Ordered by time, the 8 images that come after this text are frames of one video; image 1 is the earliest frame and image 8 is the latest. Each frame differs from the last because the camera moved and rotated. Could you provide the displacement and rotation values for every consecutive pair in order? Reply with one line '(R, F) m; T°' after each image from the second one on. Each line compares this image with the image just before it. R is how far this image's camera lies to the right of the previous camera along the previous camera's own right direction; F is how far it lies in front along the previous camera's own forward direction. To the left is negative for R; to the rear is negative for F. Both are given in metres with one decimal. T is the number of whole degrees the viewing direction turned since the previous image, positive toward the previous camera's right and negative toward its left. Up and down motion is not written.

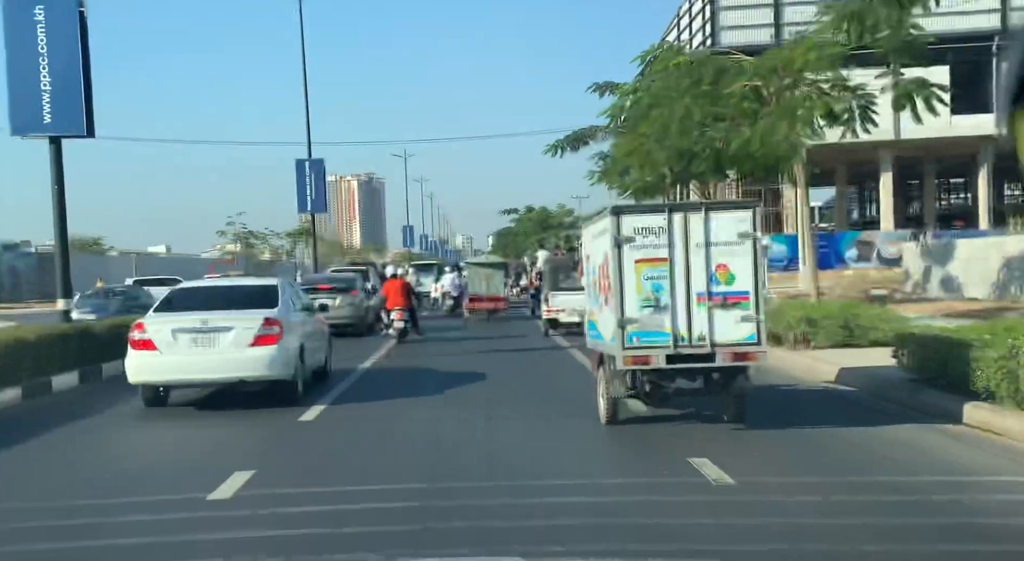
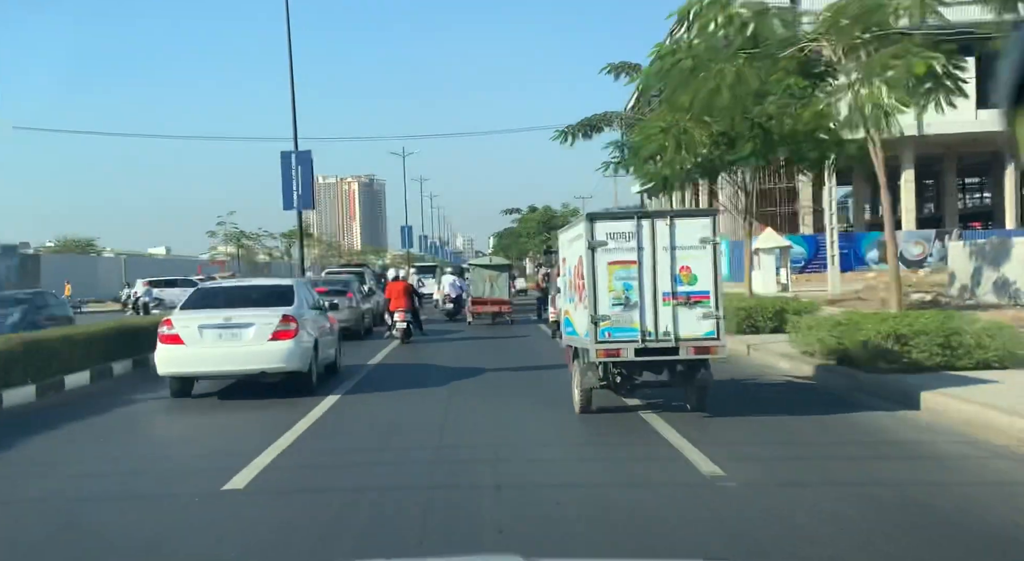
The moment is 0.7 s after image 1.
(-0.1, +1.6) m; 0°
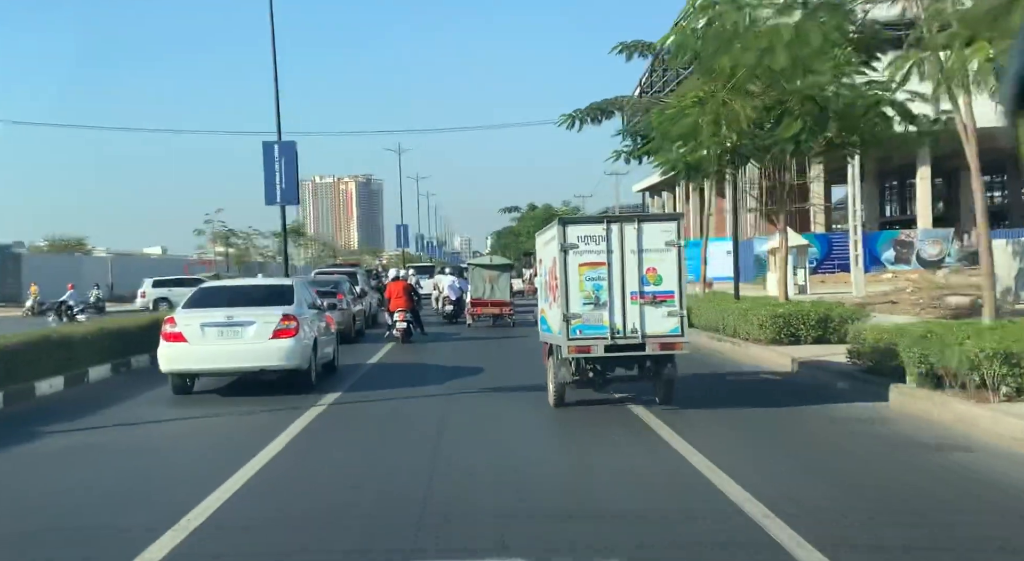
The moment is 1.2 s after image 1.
(0.0, +1.3) m; 0°
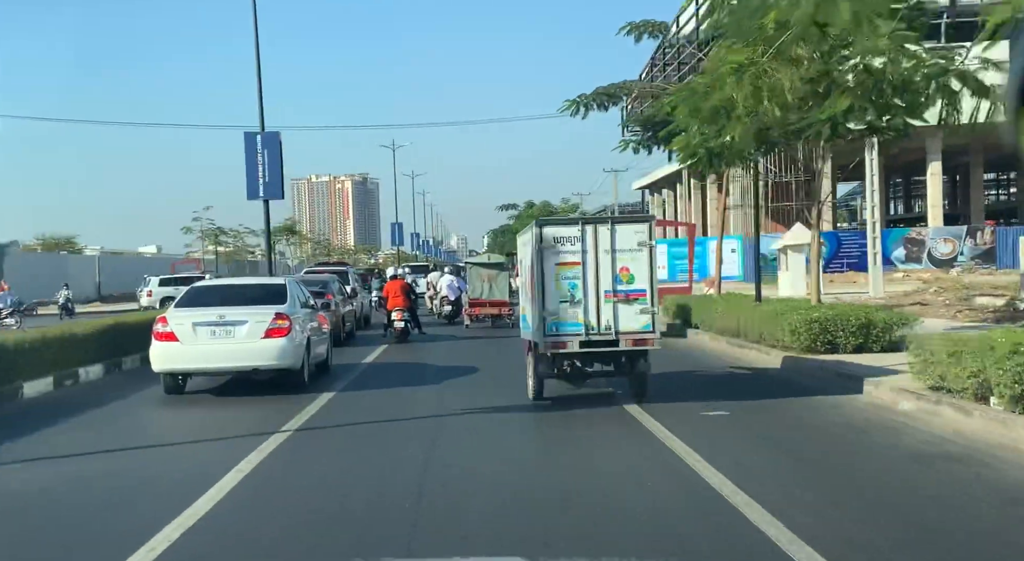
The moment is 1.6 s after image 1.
(0.0, +1.0) m; 0°
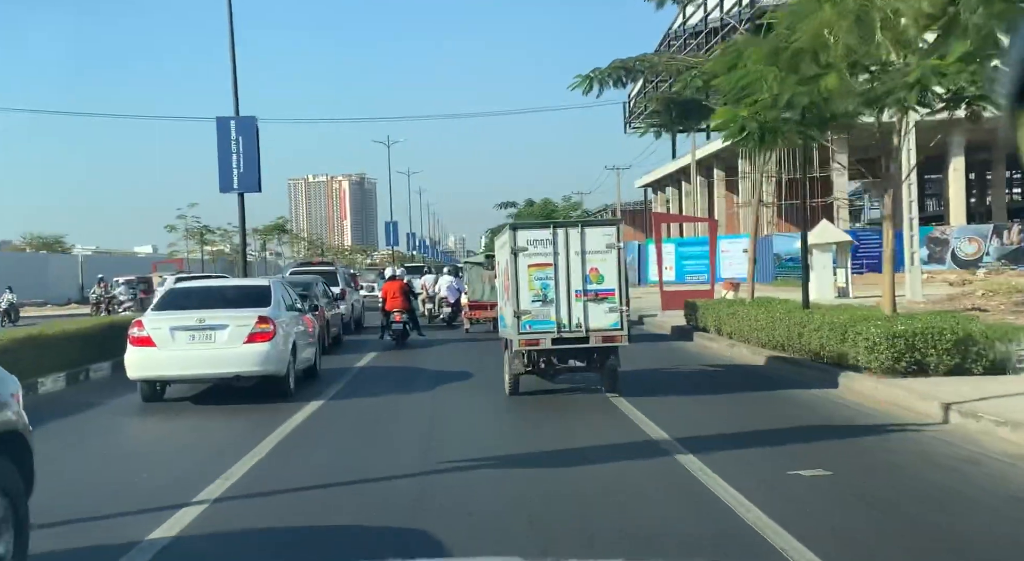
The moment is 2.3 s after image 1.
(0.0, +1.5) m; 0°
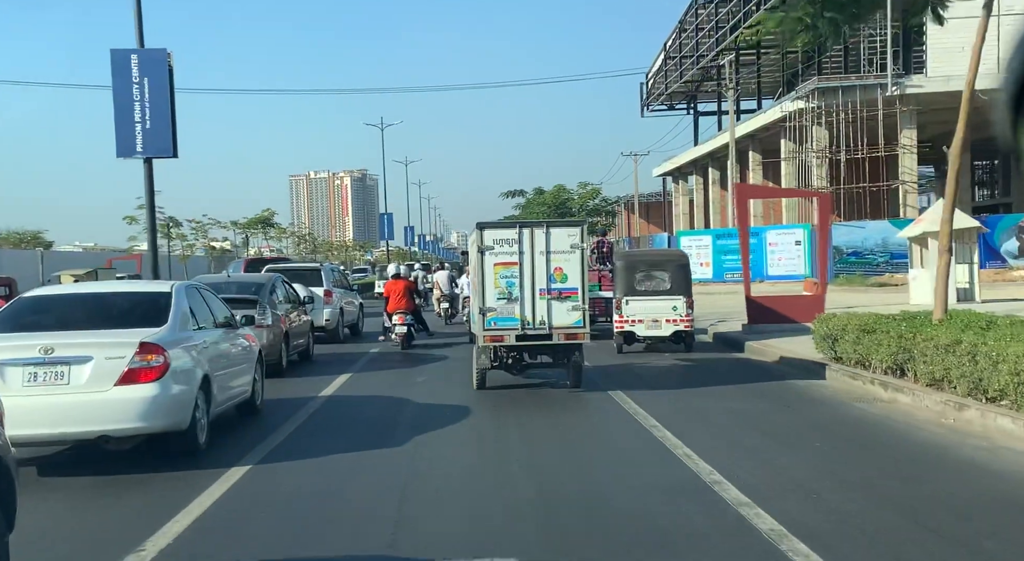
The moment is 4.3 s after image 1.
(-0.1, +4.0) m; 0°
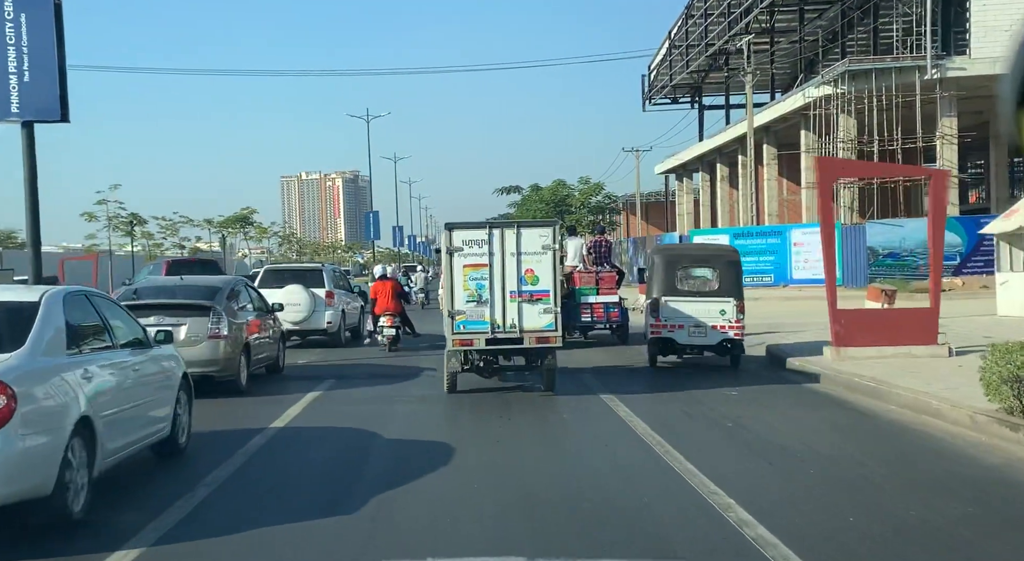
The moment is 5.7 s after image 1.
(0.0, +2.4) m; 0°
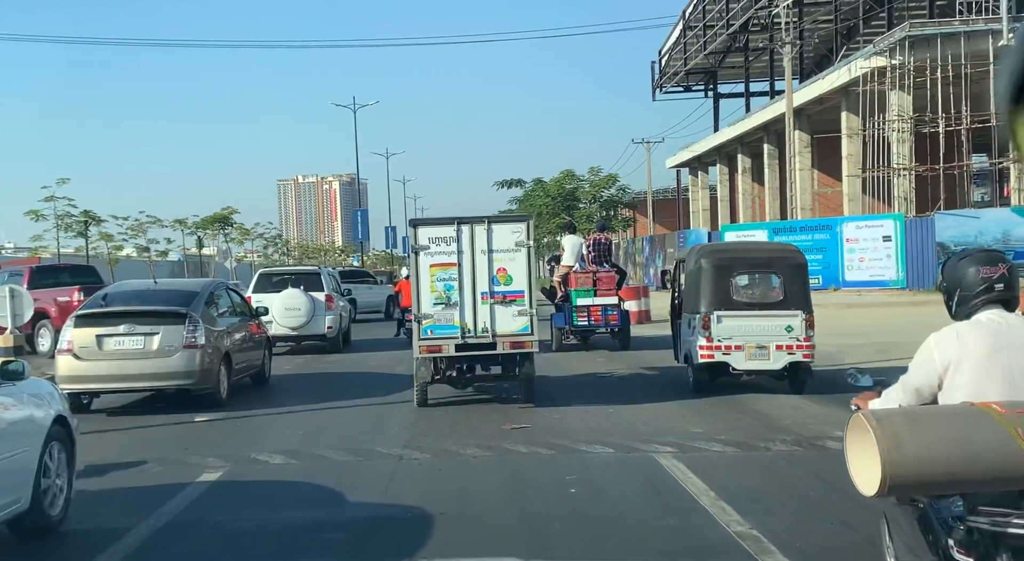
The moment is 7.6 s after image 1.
(-0.1, +3.0) m; 0°
